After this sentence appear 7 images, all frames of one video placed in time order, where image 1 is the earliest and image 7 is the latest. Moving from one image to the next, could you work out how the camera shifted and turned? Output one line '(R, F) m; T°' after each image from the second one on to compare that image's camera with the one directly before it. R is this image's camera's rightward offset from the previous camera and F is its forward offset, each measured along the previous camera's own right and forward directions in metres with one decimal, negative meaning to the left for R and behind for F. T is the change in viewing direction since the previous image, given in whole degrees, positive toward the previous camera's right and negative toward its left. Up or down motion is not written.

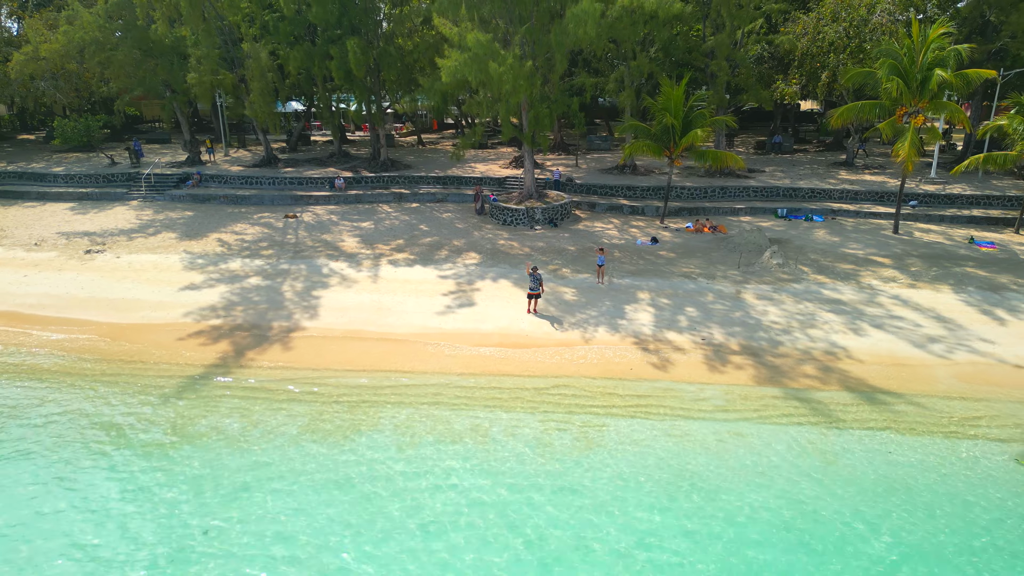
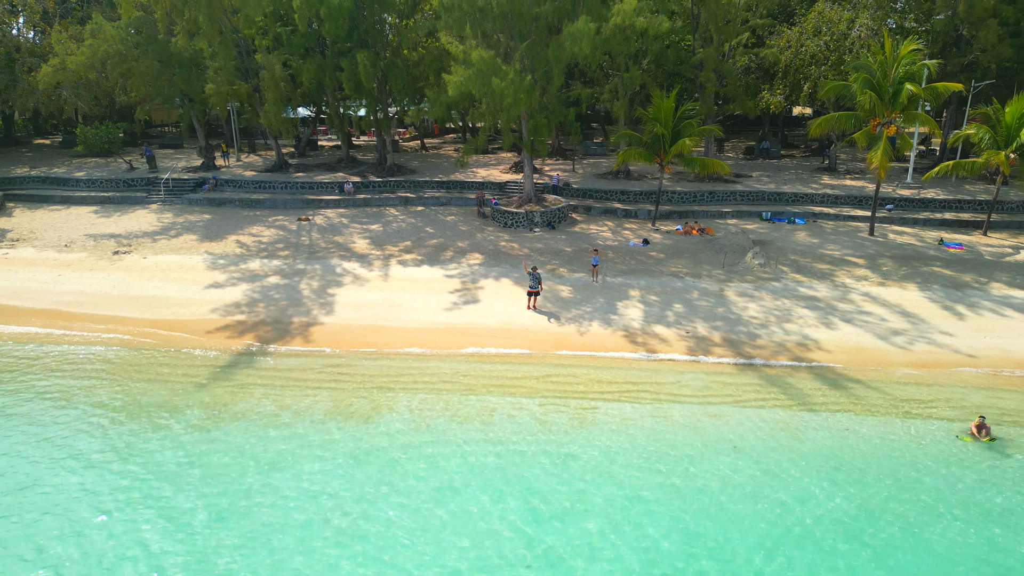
(-0.1, -1.4) m; 0°
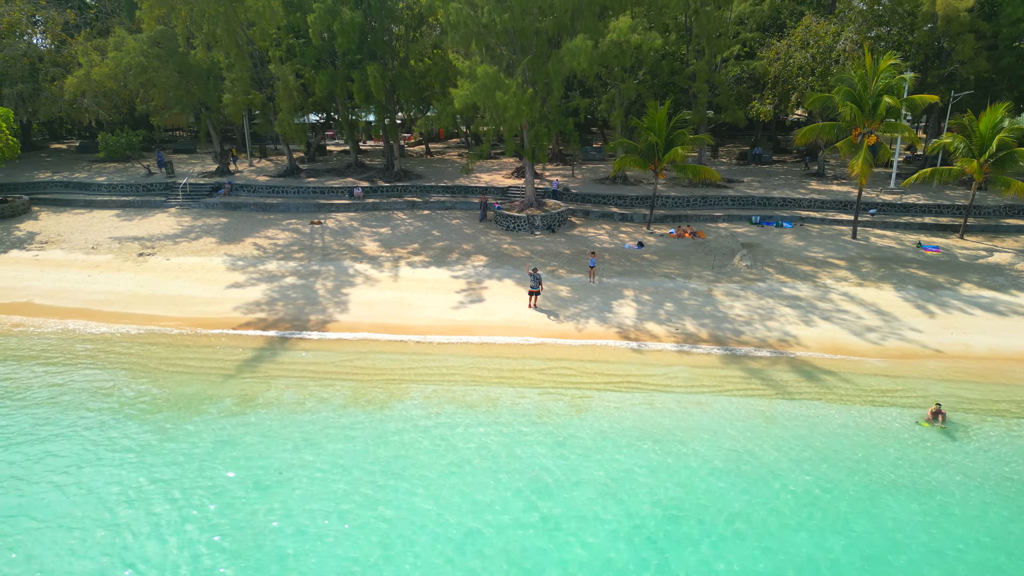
(0.0, -1.2) m; 0°
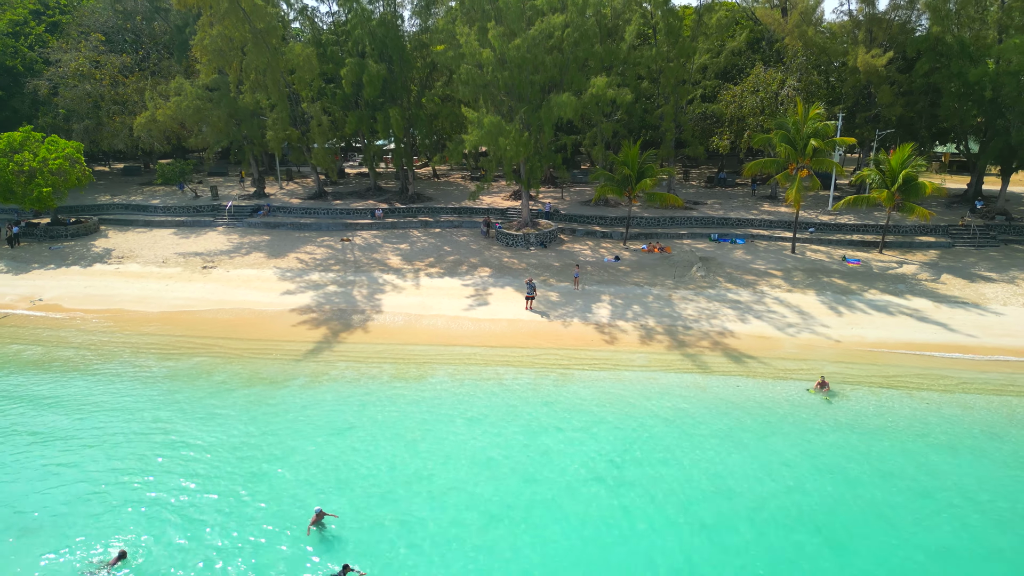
(-0.2, -4.7) m; 0°
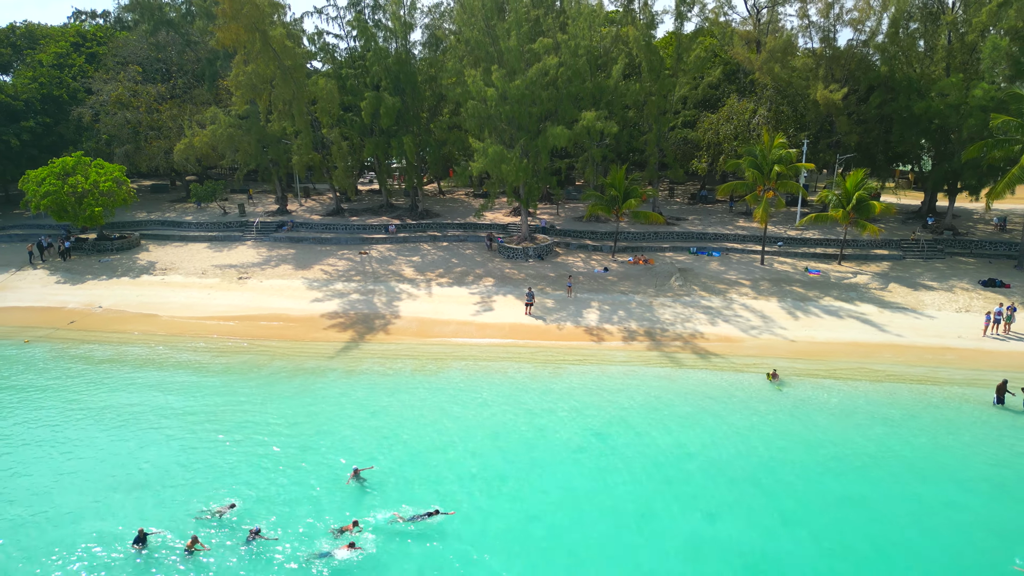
(-0.1, -3.4) m; 0°
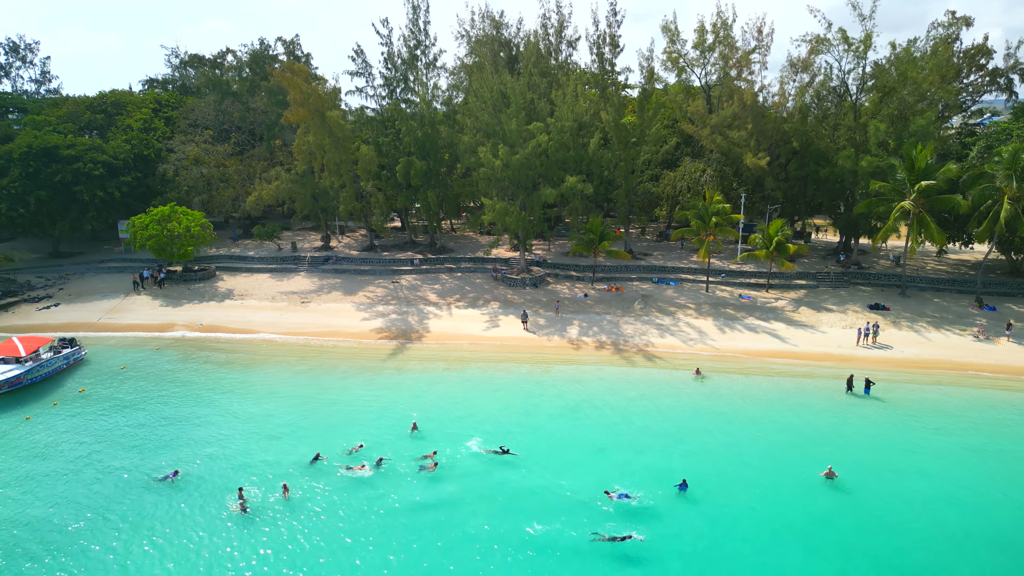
(-0.2, -8.9) m; 0°
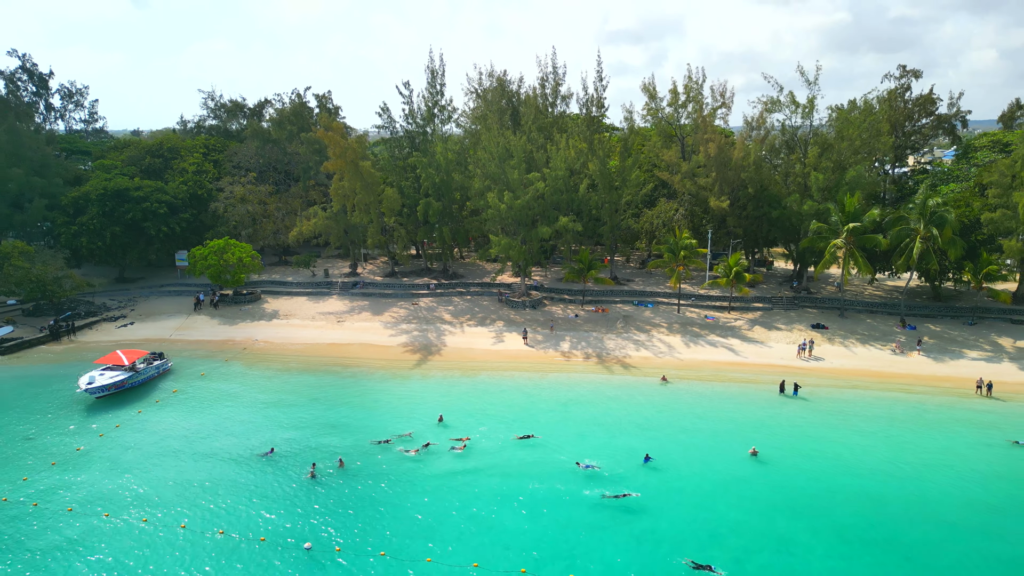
(-0.2, -7.5) m; 0°
